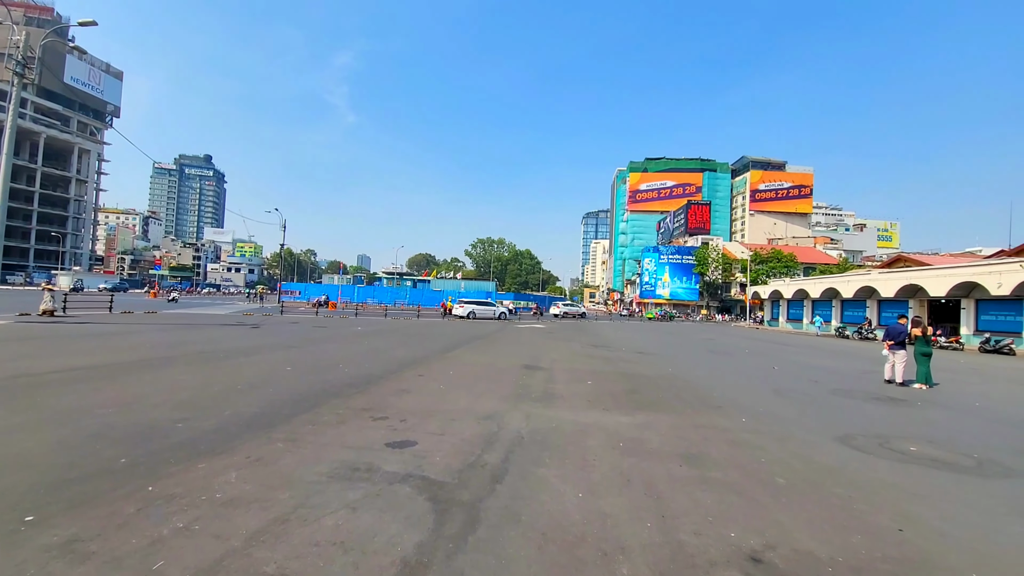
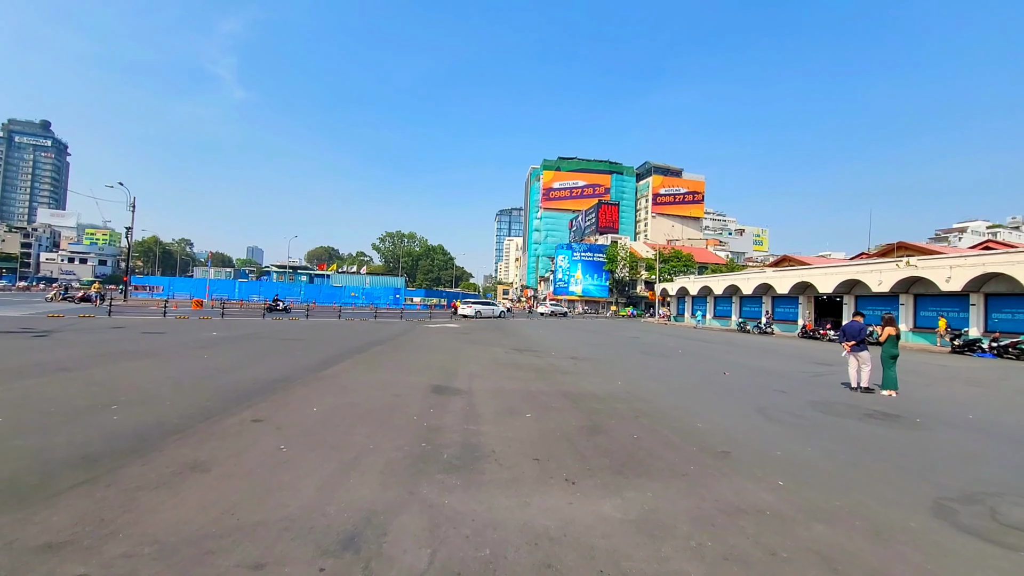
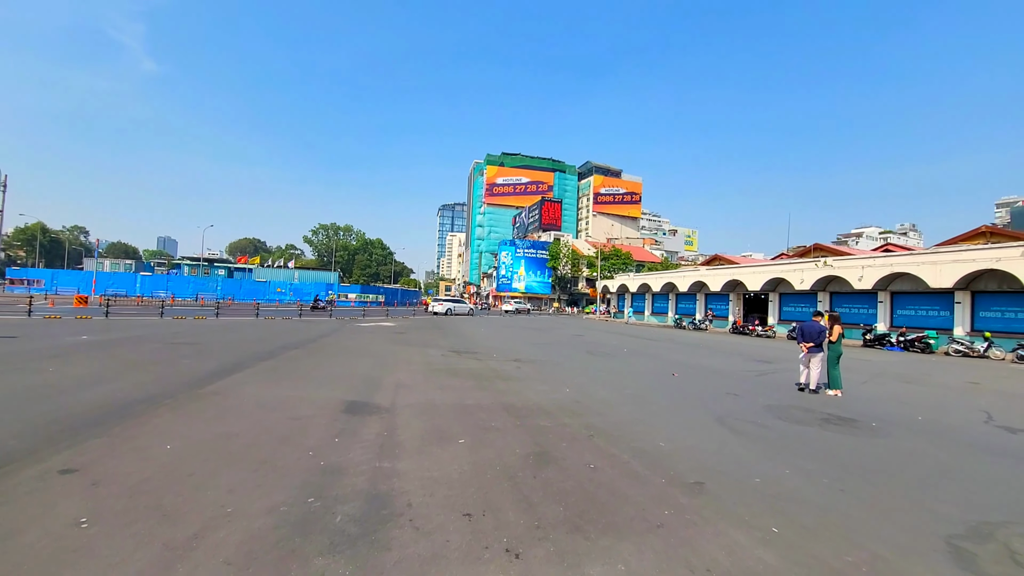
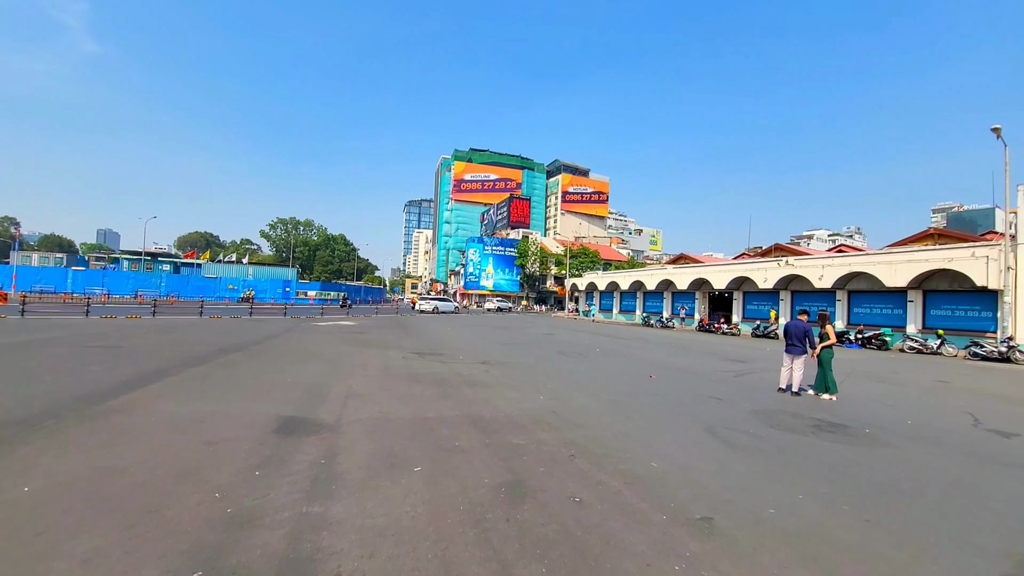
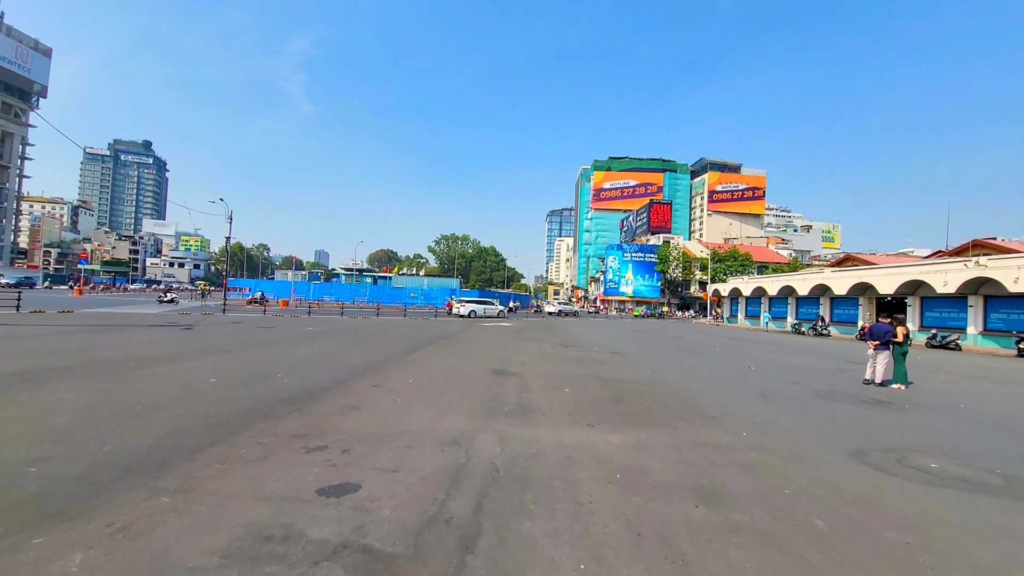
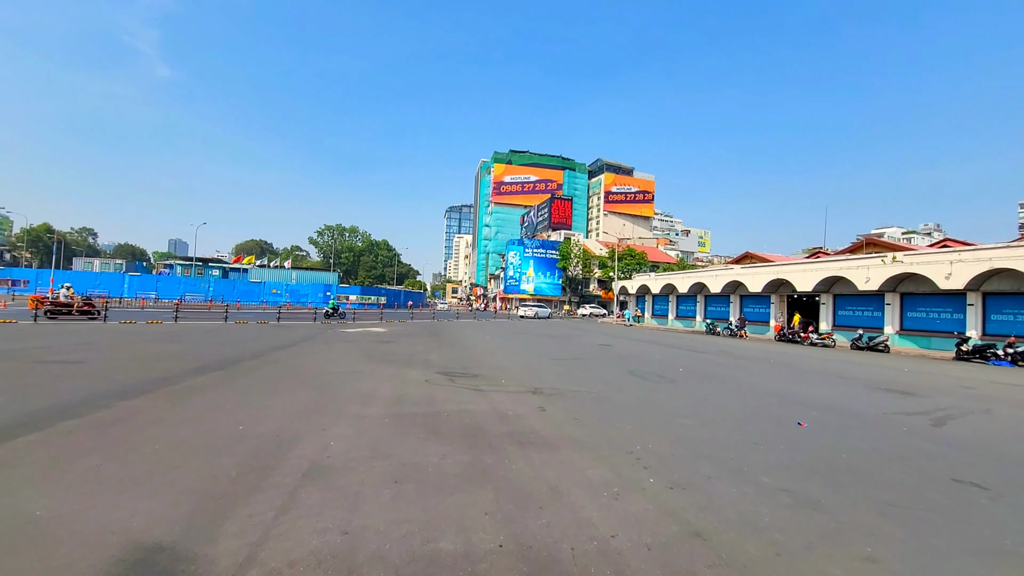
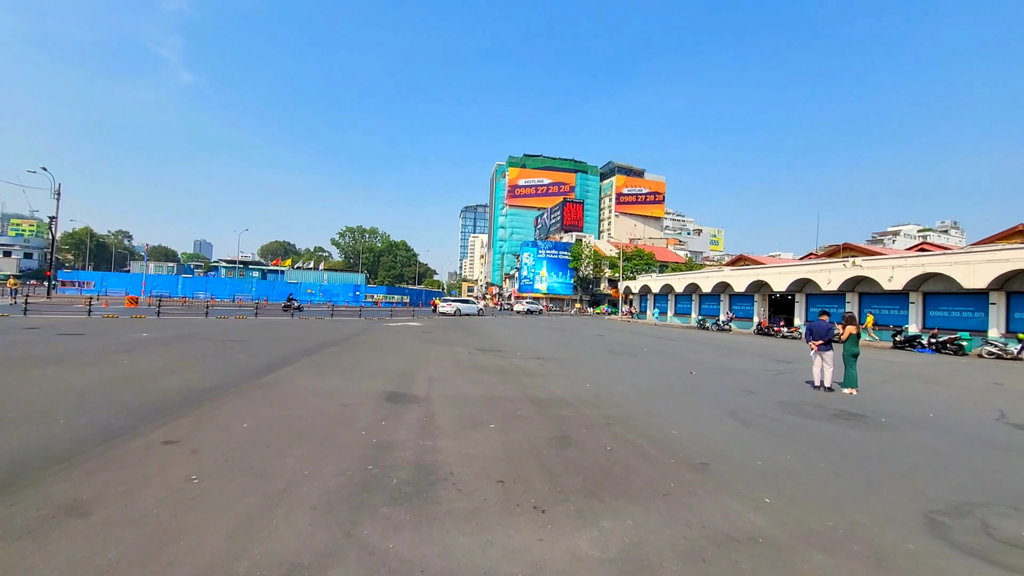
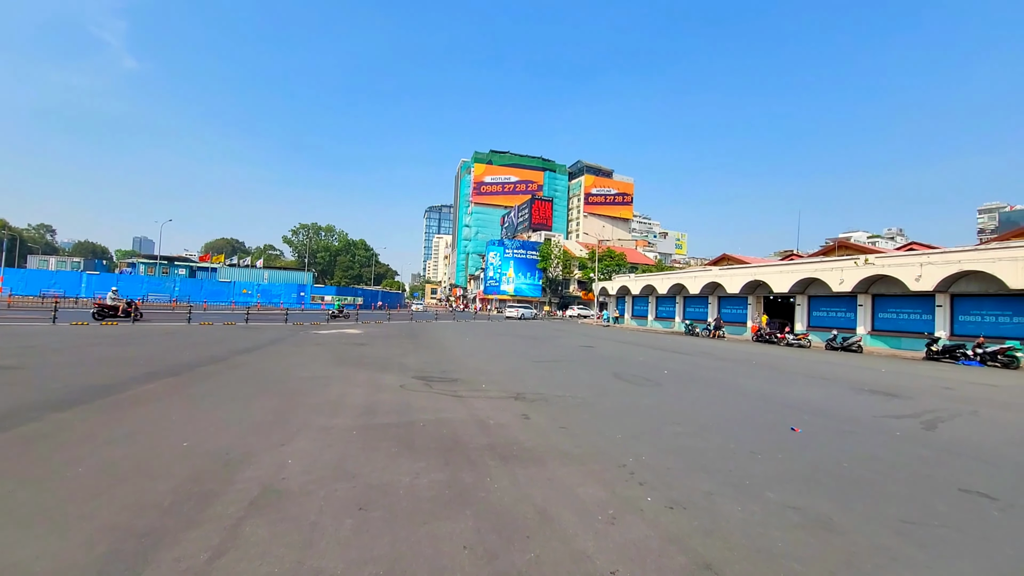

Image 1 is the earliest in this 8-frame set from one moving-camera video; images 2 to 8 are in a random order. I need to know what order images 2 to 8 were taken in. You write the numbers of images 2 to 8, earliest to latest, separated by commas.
5, 2, 7, 3, 4, 6, 8
